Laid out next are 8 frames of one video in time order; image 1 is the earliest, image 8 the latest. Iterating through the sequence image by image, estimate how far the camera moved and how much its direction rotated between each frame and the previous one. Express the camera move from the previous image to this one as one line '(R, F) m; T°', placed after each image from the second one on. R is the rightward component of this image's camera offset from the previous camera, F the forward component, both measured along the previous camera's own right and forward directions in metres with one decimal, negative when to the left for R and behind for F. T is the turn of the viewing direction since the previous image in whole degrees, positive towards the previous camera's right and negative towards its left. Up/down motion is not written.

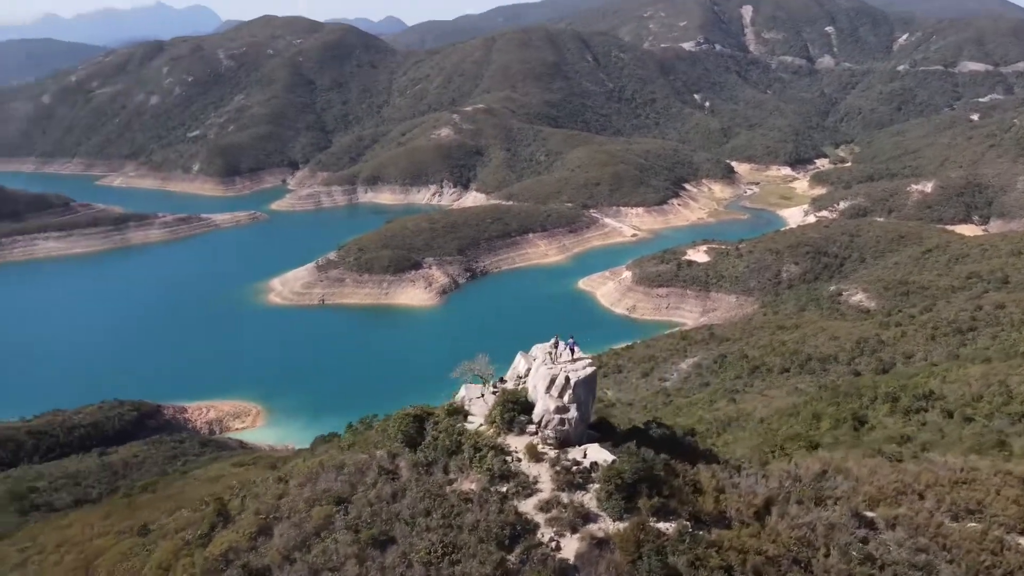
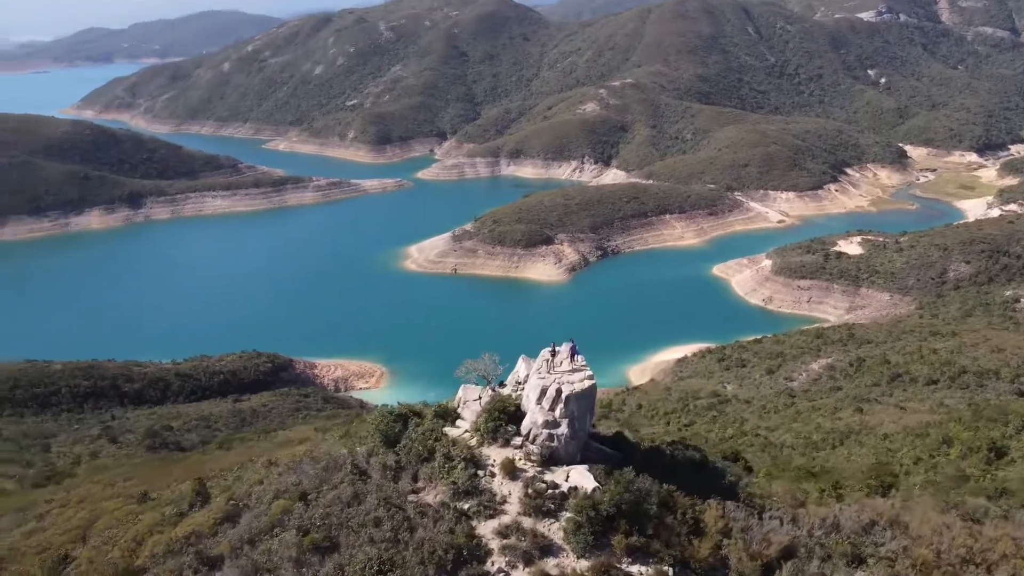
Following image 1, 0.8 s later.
(+2.4, +1.2) m; -11°
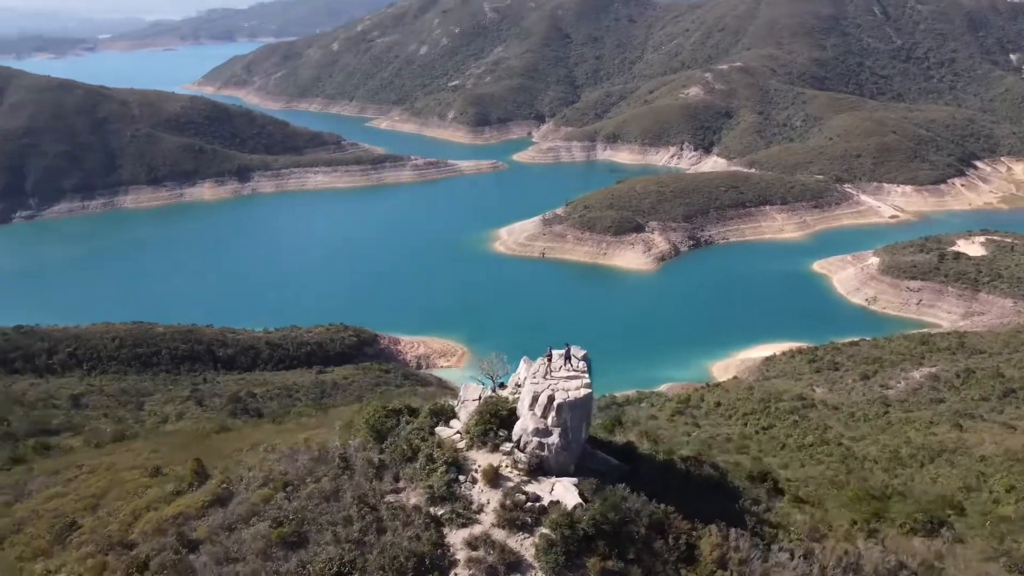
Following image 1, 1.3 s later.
(+1.5, +0.6) m; -7°
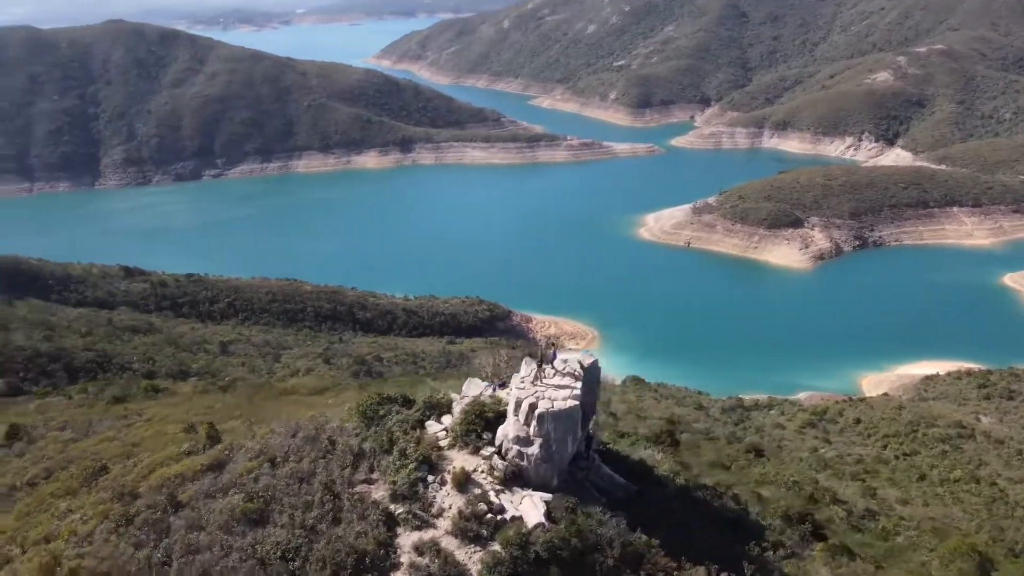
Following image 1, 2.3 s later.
(+2.3, +0.9) m; -12°
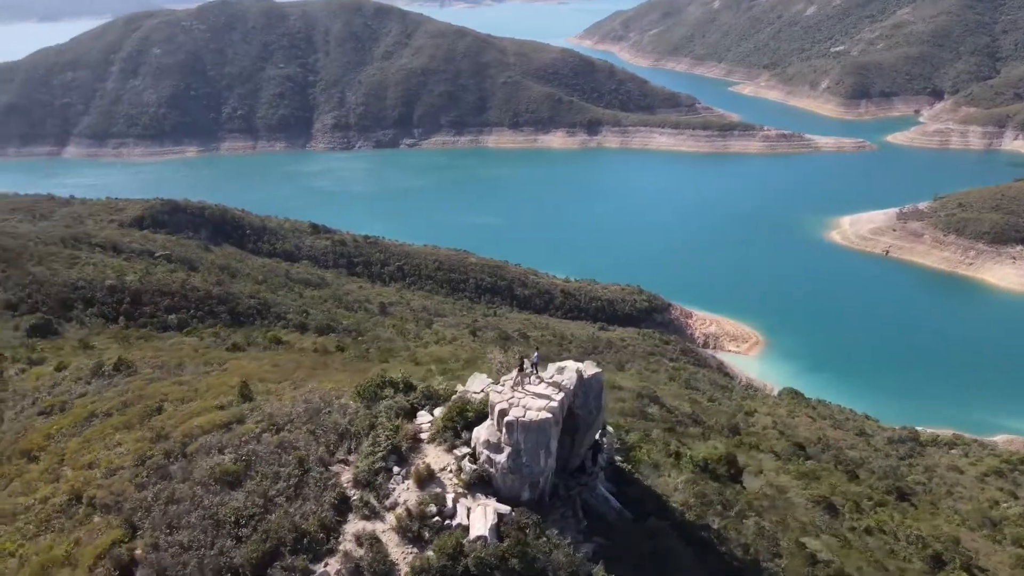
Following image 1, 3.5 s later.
(+2.6, +0.9) m; -14°
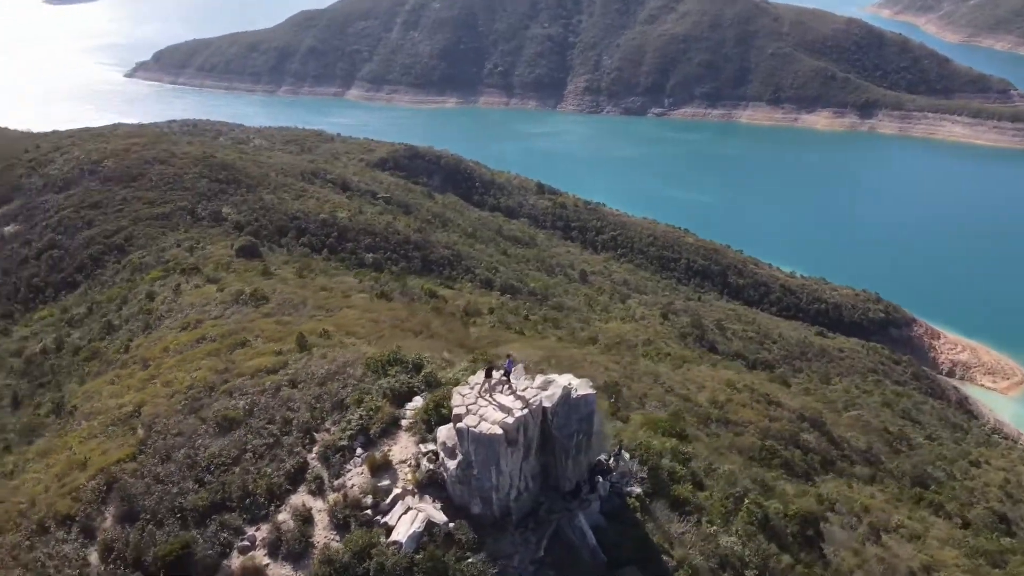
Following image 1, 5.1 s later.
(+3.2, +1.5) m; -19°
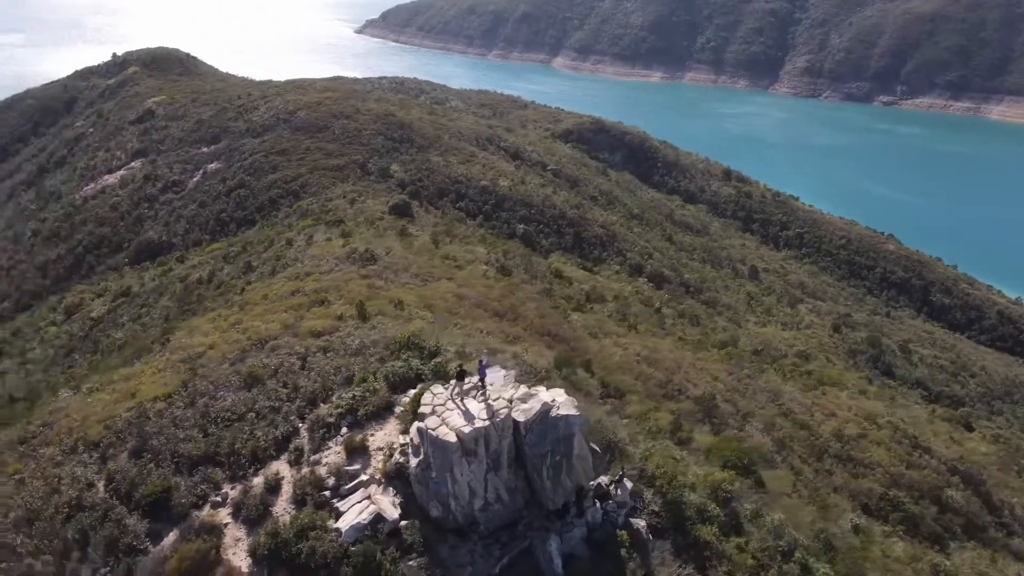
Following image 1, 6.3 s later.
(+2.4, +0.9) m; -15°
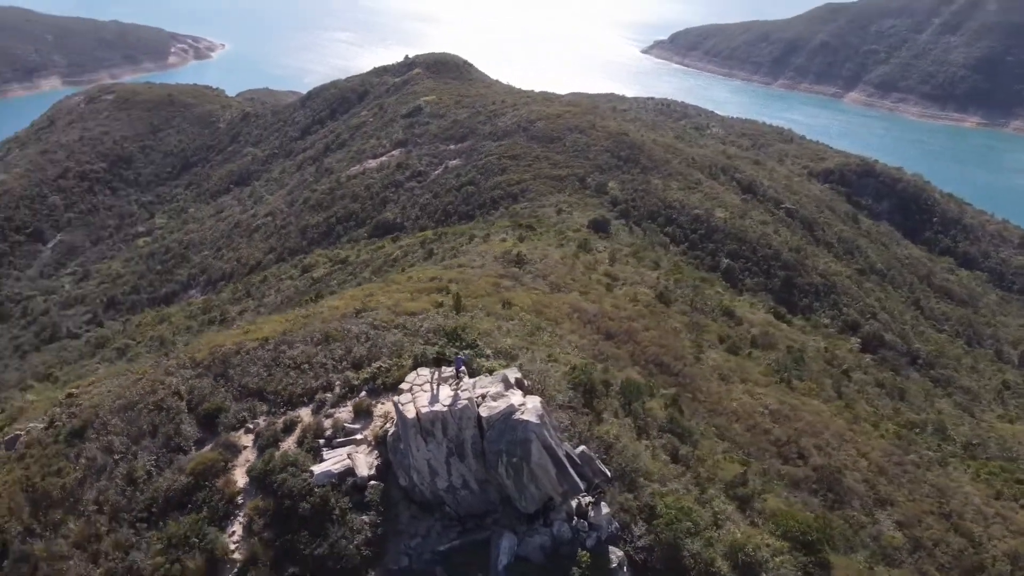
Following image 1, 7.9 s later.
(+3.3, +0.2) m; -20°
